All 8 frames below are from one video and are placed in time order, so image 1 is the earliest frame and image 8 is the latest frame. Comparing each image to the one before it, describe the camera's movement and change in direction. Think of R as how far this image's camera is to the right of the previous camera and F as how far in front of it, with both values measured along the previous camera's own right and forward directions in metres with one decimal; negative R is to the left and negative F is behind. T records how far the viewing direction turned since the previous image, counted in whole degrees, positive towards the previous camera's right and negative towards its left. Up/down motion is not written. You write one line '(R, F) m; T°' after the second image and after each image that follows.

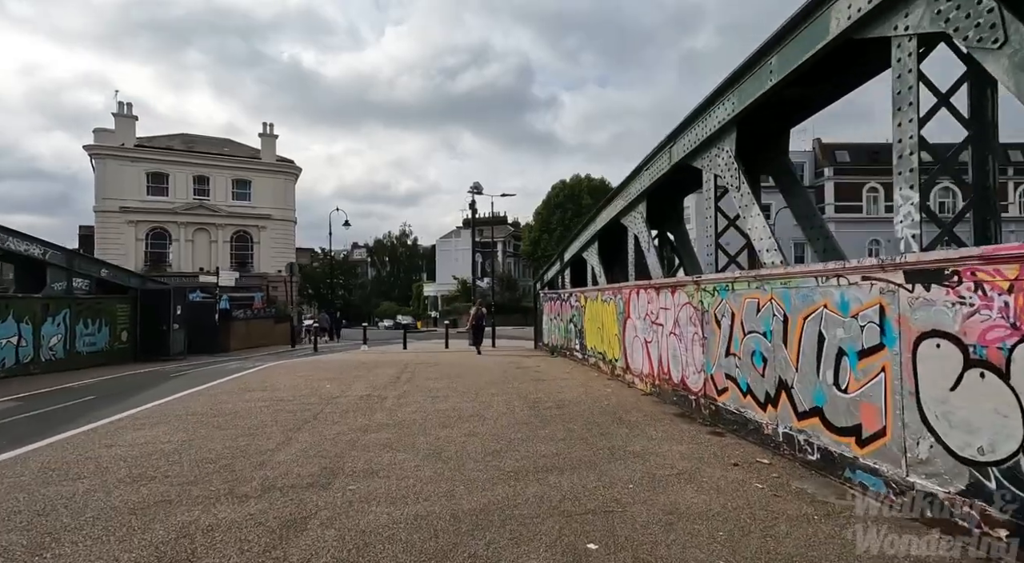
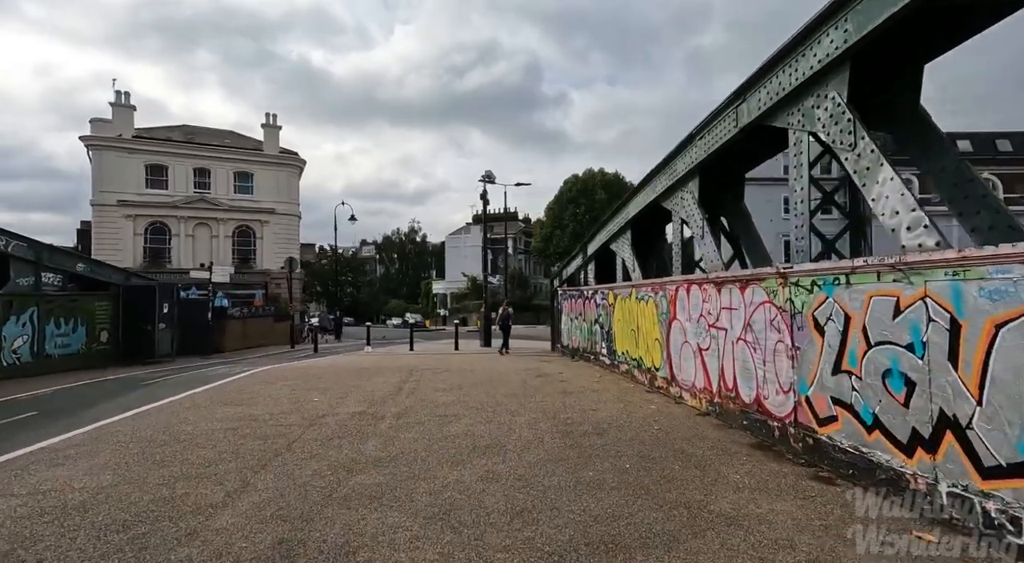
(-0.2, +1.8) m; -1°
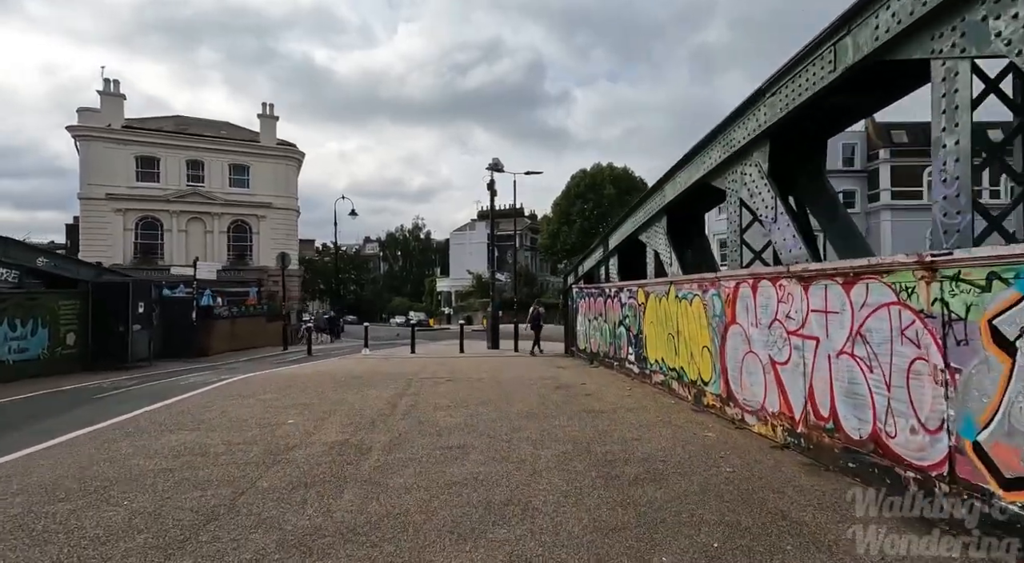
(-0.2, +1.8) m; 0°
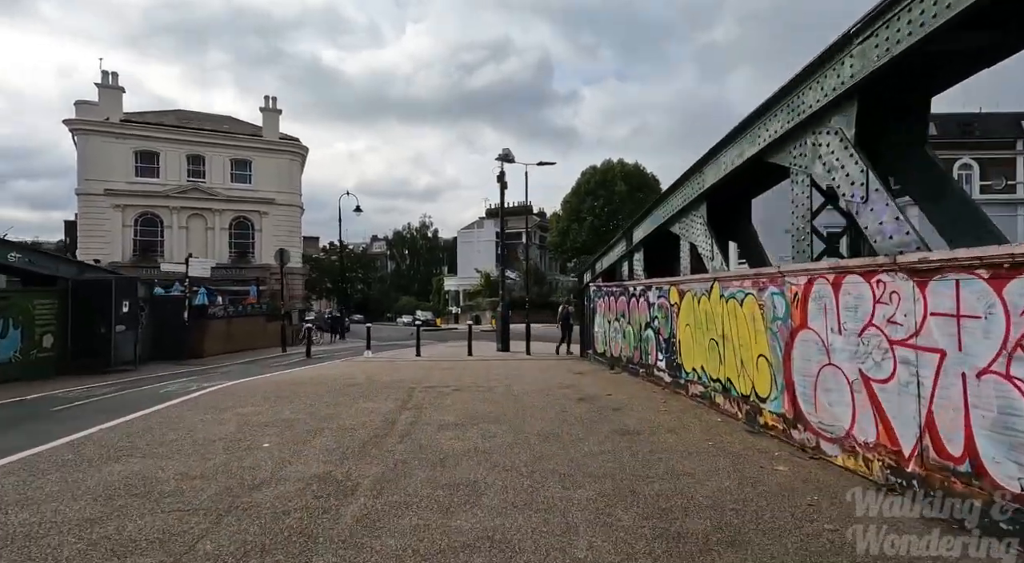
(-0.1, +1.3) m; -1°
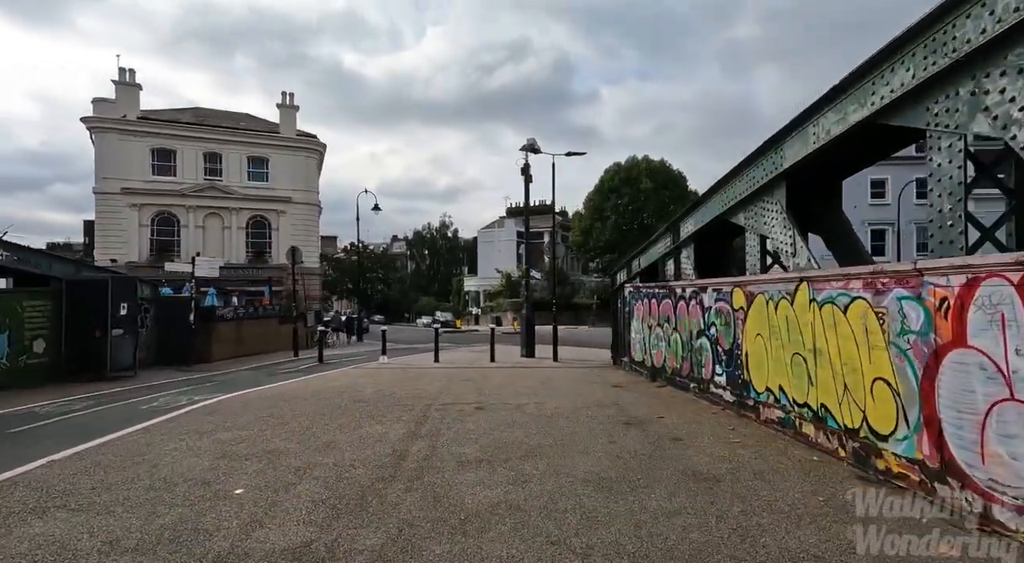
(-0.2, +1.5) m; -2°
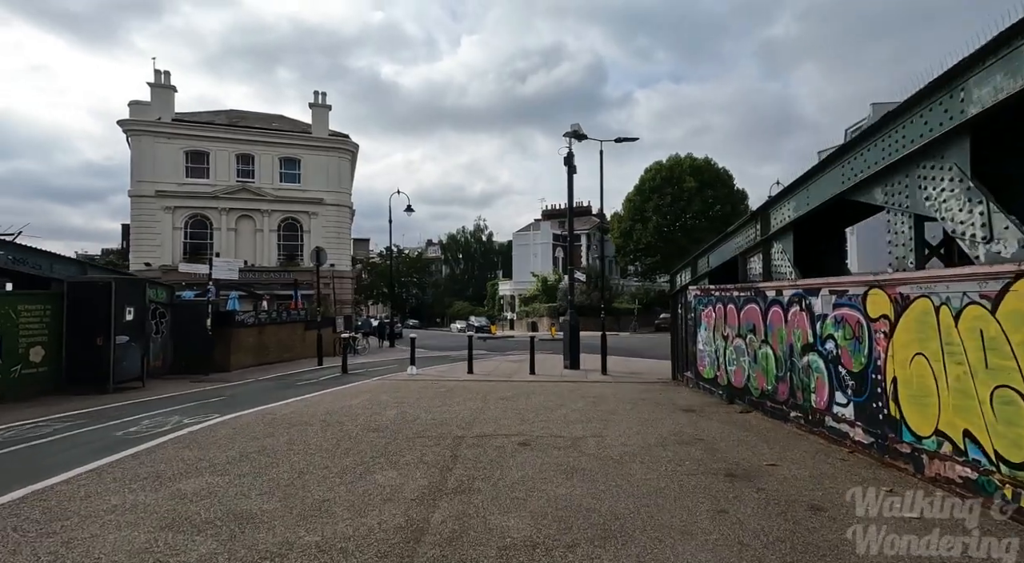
(-0.3, +2.0) m; -3°
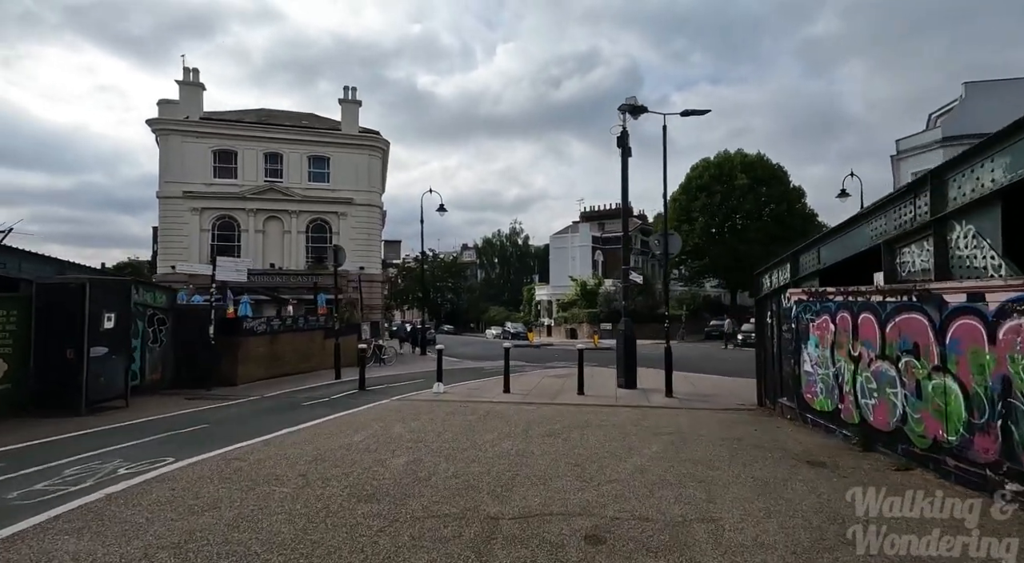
(-0.2, +2.7) m; -4°
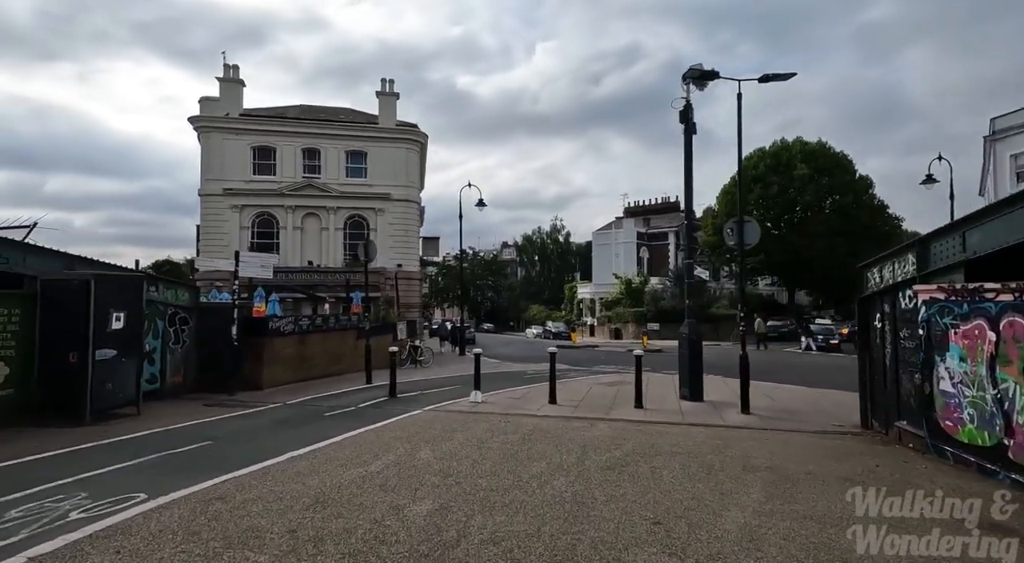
(-0.2, +1.7) m; -4°
